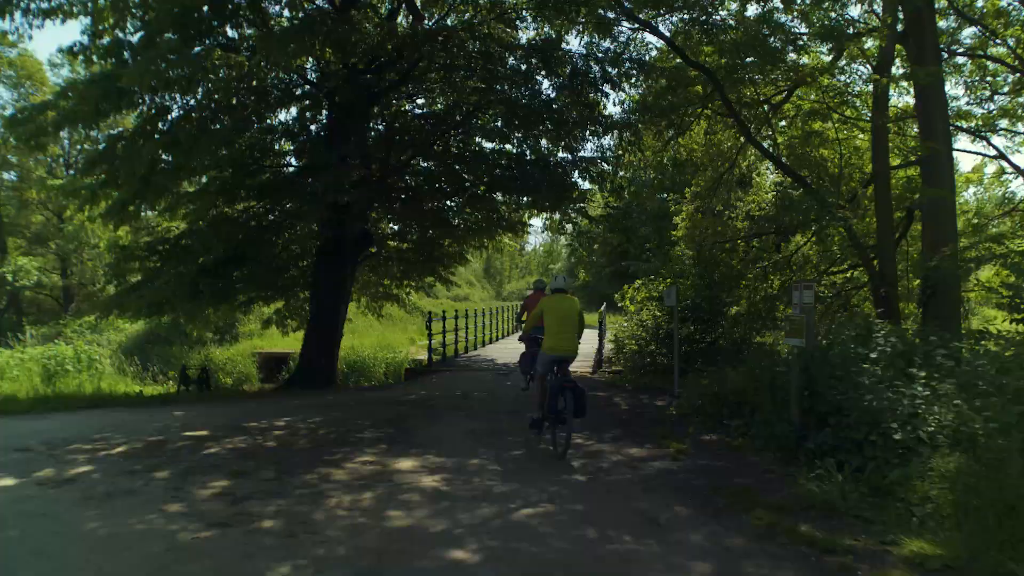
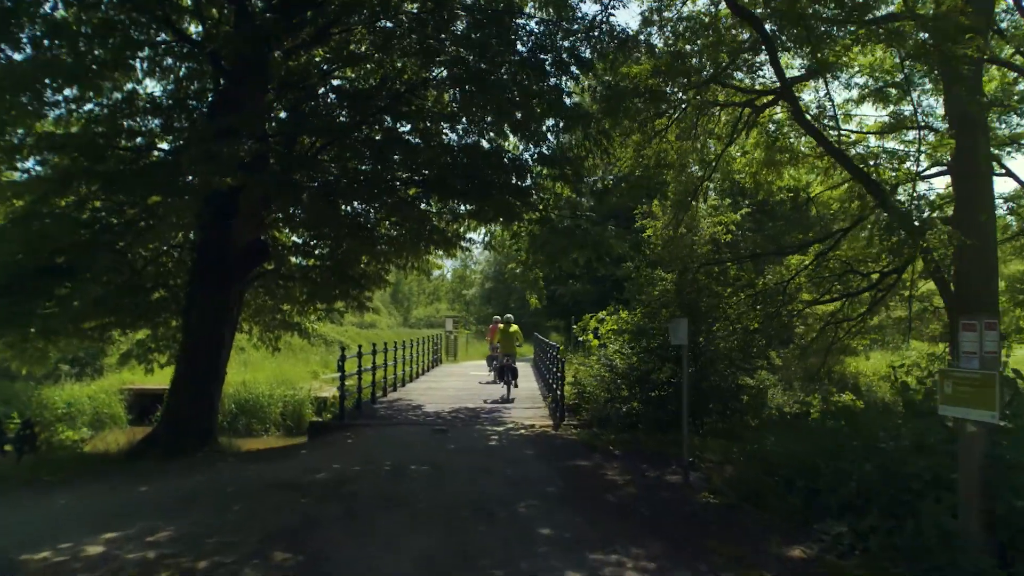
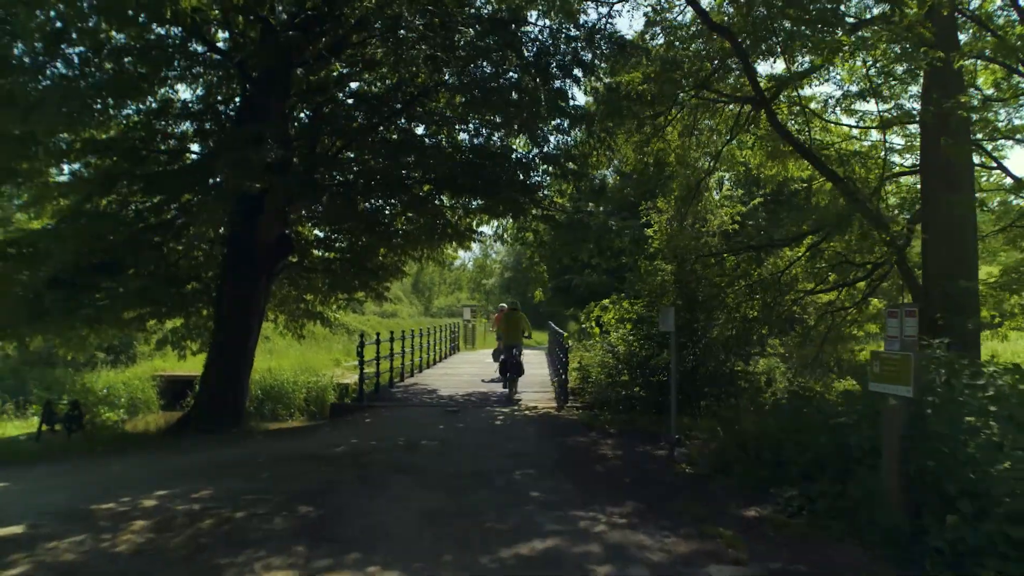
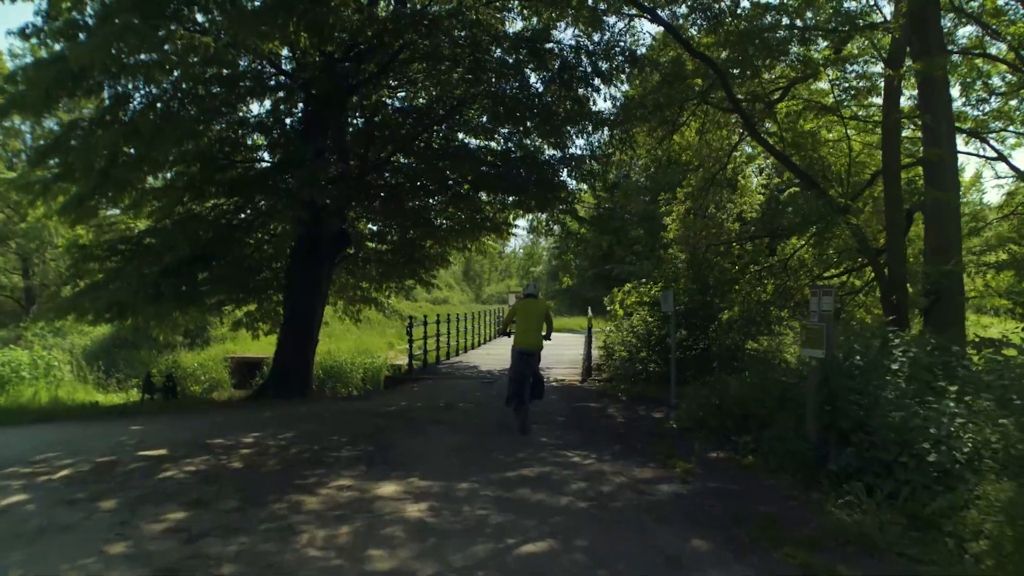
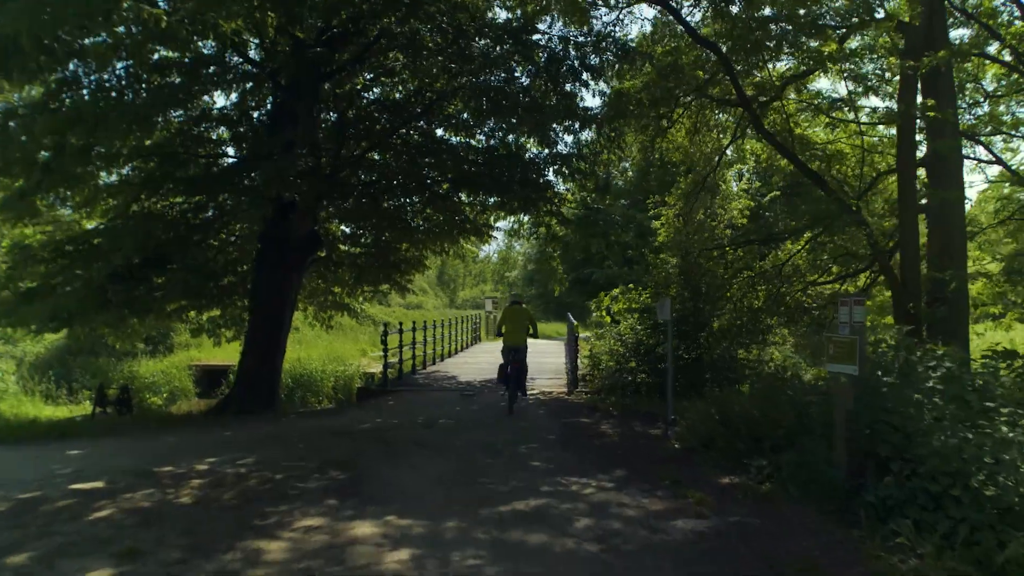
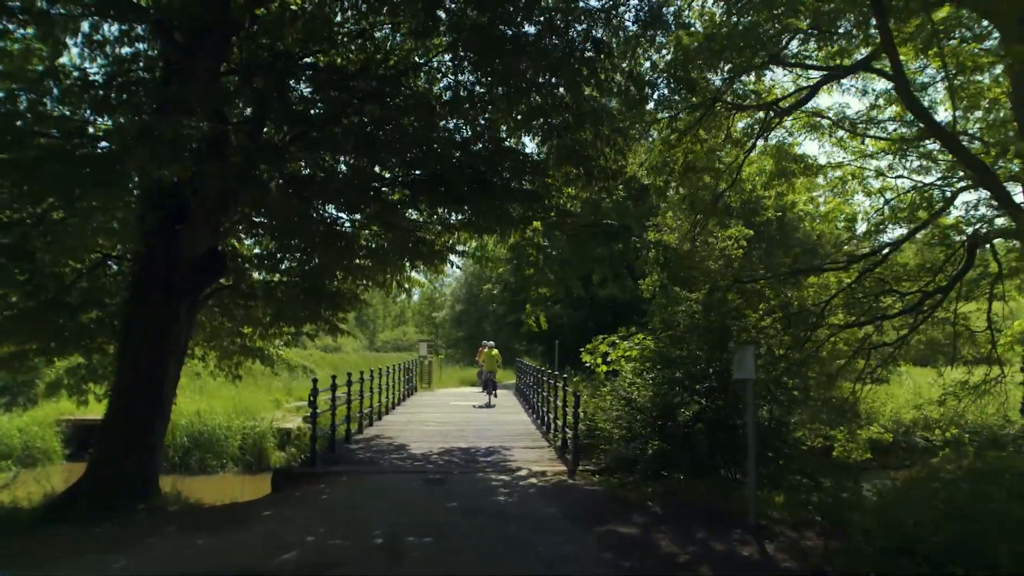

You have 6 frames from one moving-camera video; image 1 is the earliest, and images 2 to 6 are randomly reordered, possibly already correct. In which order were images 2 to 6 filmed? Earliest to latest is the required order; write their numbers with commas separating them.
4, 5, 3, 2, 6
